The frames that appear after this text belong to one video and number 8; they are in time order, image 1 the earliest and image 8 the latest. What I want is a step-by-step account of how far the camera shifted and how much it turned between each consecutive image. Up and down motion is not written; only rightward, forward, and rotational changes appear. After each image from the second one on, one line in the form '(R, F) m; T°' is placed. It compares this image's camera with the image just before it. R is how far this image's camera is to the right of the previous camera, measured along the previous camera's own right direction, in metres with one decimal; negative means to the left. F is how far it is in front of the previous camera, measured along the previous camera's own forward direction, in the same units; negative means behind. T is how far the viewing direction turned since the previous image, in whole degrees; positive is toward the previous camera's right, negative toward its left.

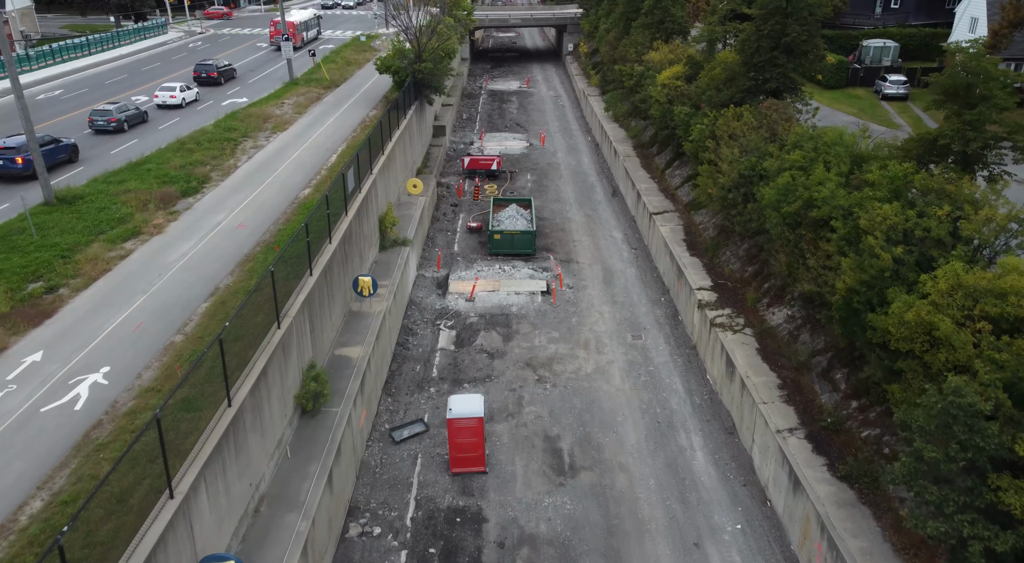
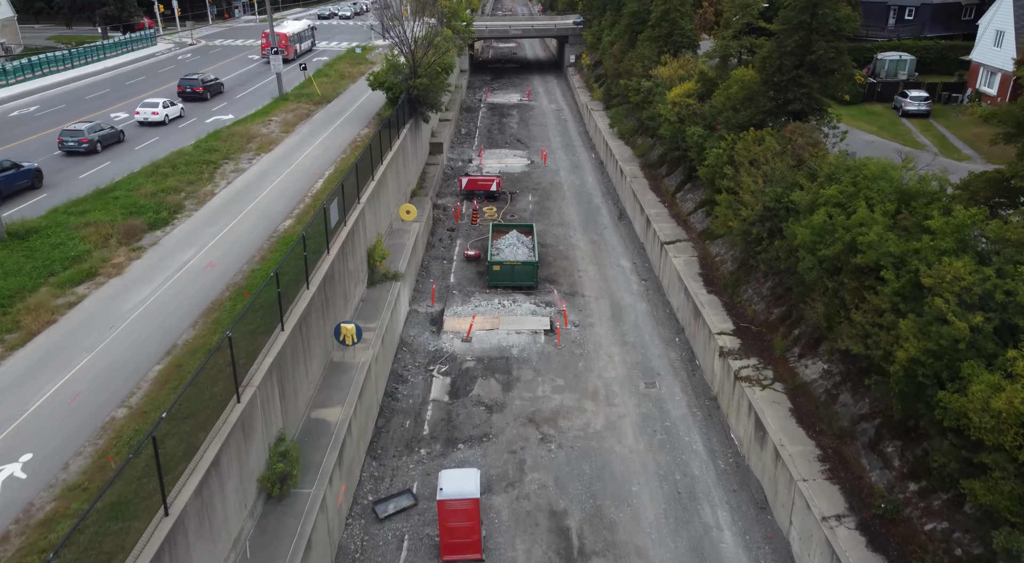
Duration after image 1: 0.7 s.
(0.0, +2.2) m; 0°
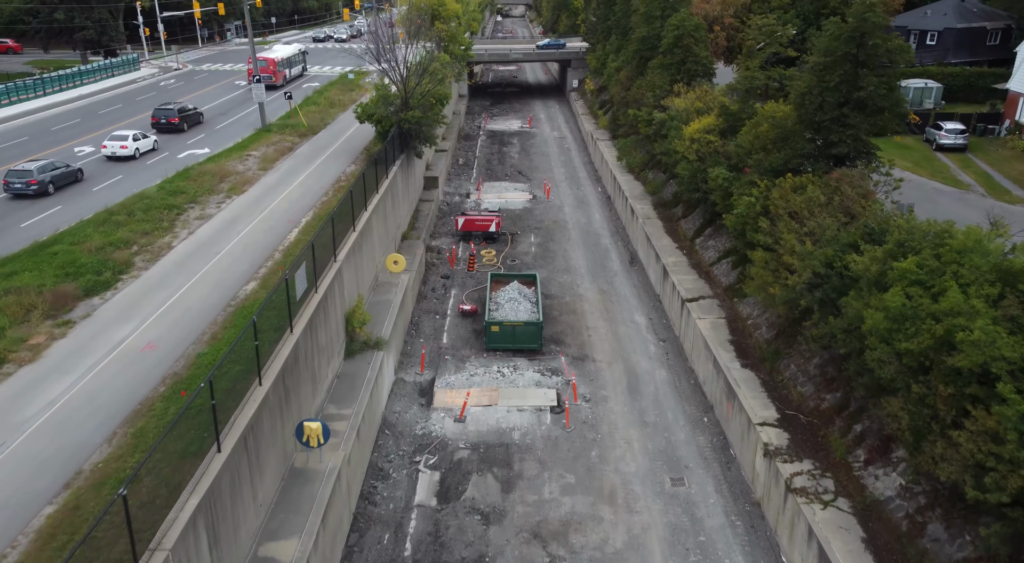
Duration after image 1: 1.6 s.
(0.0, +3.3) m; 0°
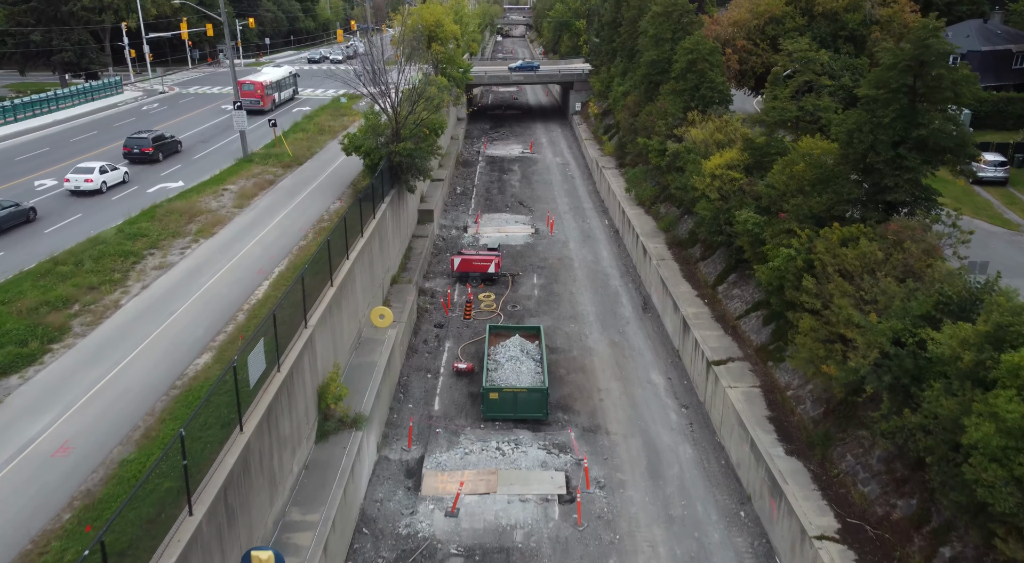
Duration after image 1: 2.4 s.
(0.0, +3.1) m; 0°
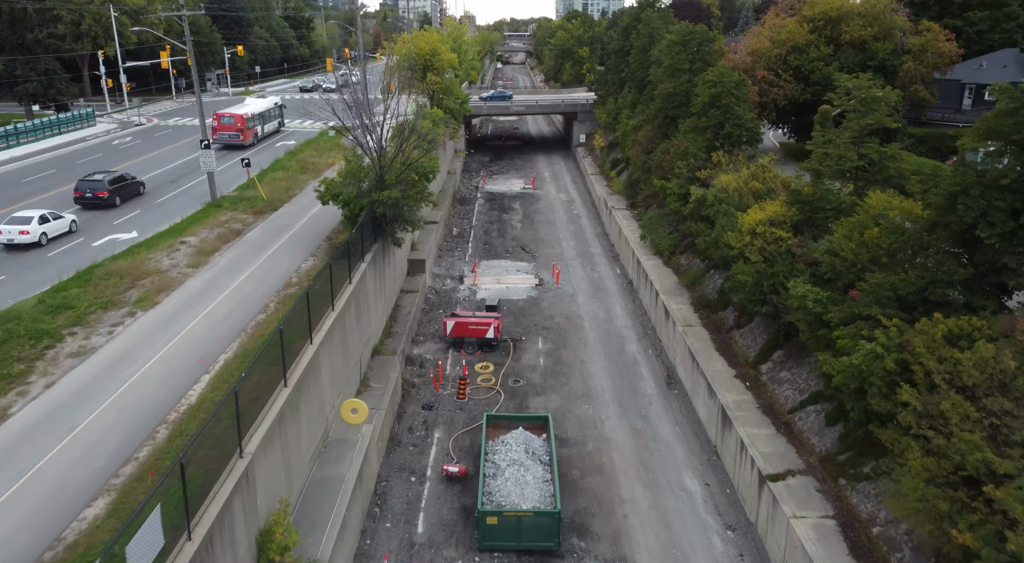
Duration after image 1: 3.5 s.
(-0.1, +4.3) m; 0°
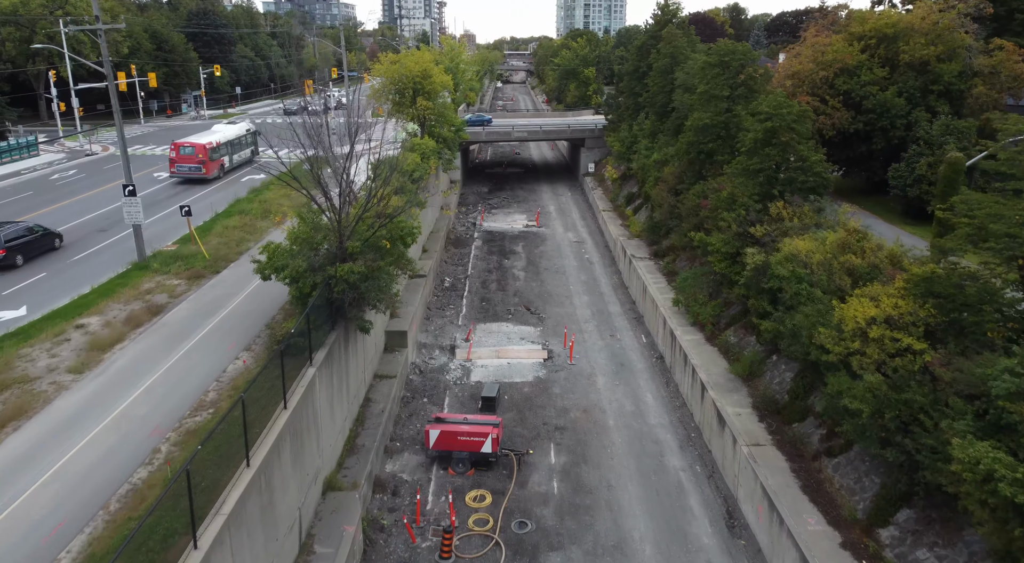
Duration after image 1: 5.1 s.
(-0.1, +6.8) m; 0°
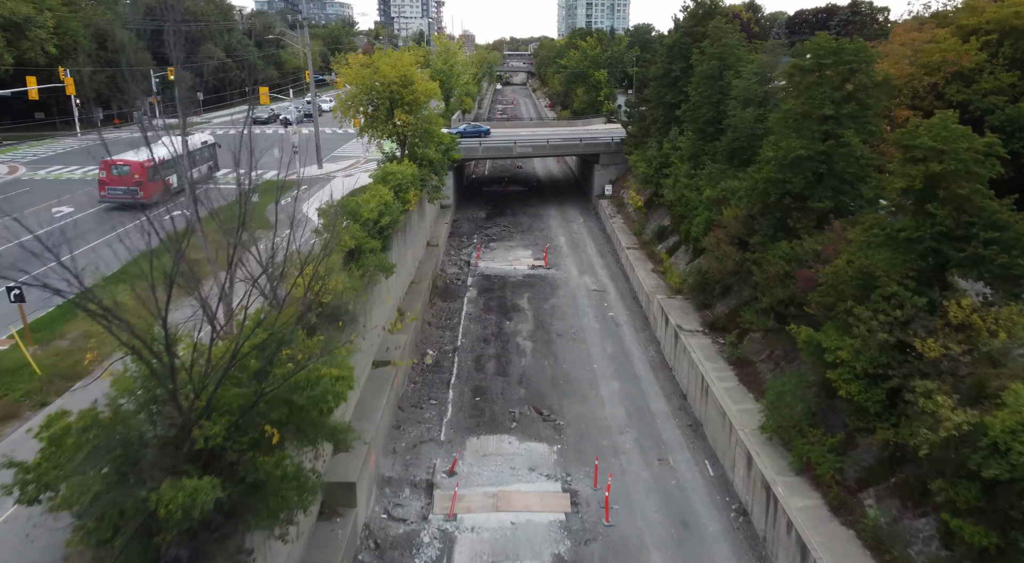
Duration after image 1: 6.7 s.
(-0.2, +10.1) m; 0°
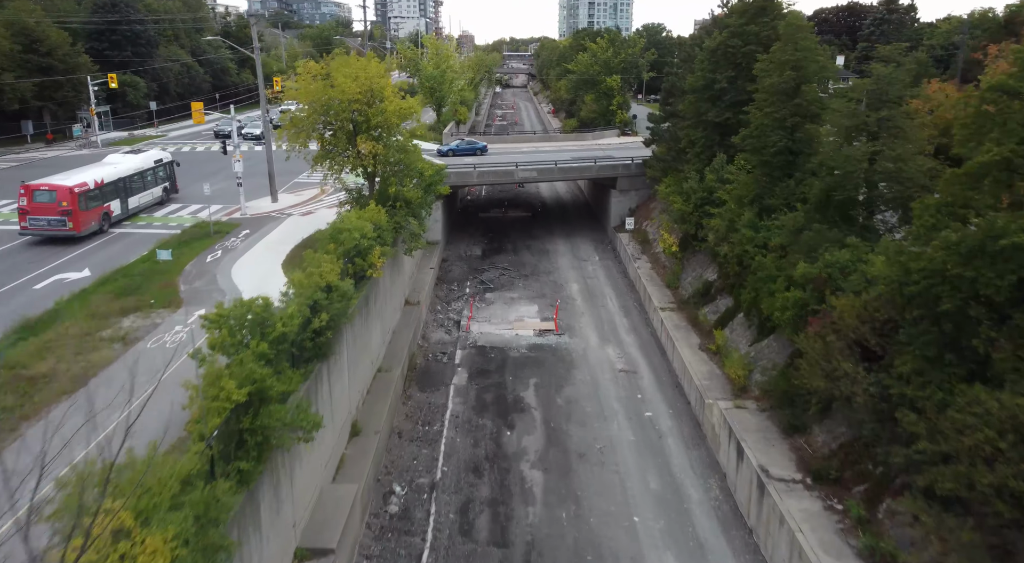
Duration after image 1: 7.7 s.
(-0.1, +9.5) m; 0°
